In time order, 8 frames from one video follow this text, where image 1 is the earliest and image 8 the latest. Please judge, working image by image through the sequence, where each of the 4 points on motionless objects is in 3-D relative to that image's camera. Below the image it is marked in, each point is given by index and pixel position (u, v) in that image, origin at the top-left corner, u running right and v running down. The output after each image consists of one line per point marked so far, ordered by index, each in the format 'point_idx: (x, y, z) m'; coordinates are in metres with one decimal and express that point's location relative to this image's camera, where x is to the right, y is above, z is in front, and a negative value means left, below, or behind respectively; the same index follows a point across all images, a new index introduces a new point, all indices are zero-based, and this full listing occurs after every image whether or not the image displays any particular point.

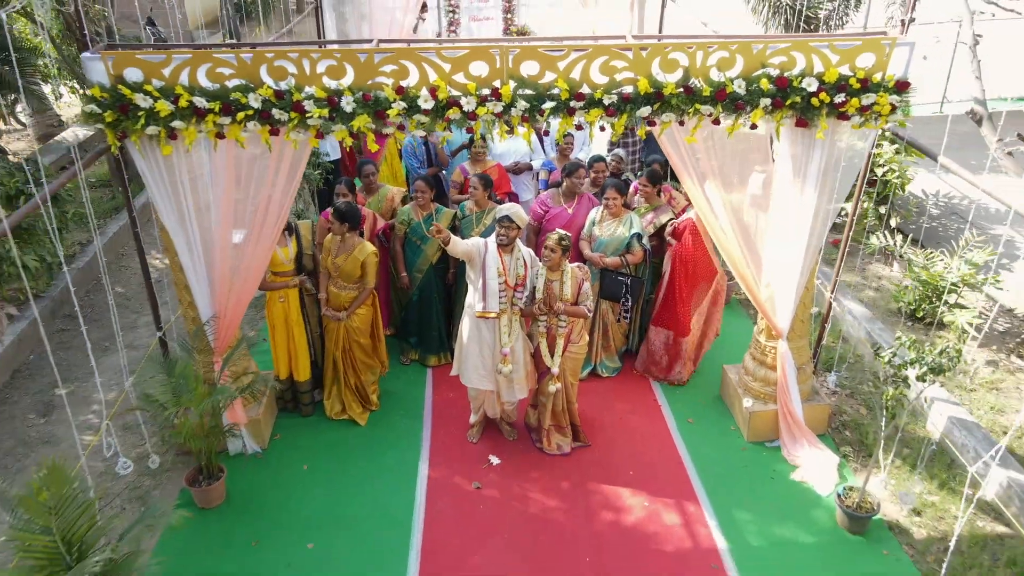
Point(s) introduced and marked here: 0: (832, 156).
0: (+1.8, +0.7, +3.9) m
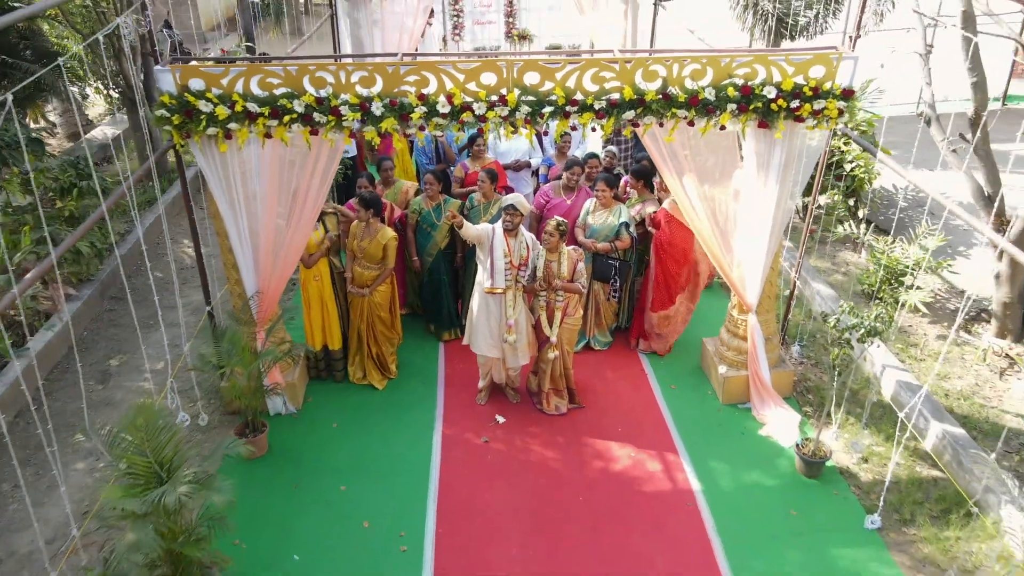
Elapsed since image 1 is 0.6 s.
0: (+1.8, +0.9, +4.6) m
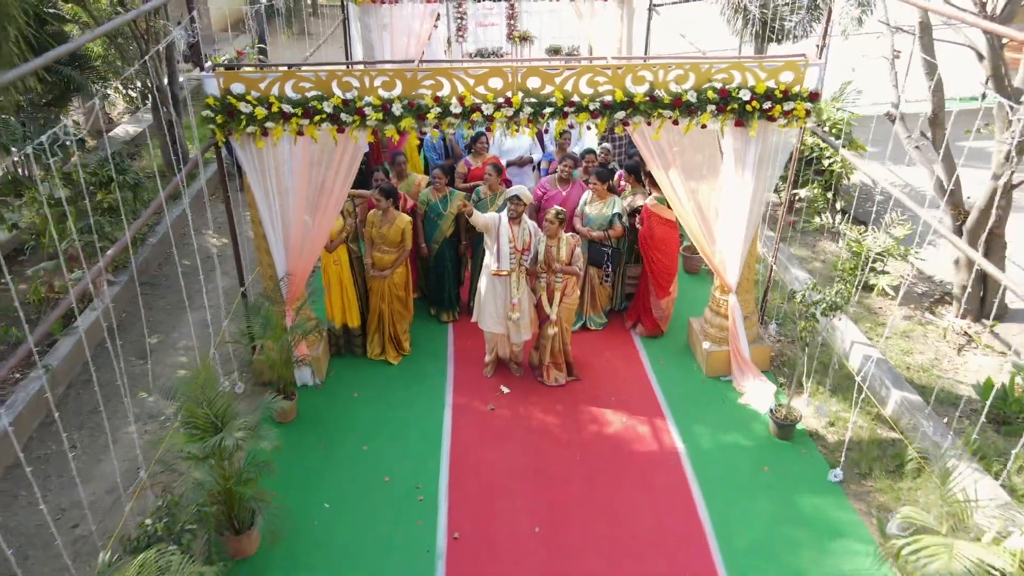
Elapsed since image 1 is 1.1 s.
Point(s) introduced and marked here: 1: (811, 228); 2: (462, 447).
0: (+1.8, +1.0, +5.1) m
1: (+3.2, +0.6, +7.5) m
2: (-0.4, -1.2, +5.2) m
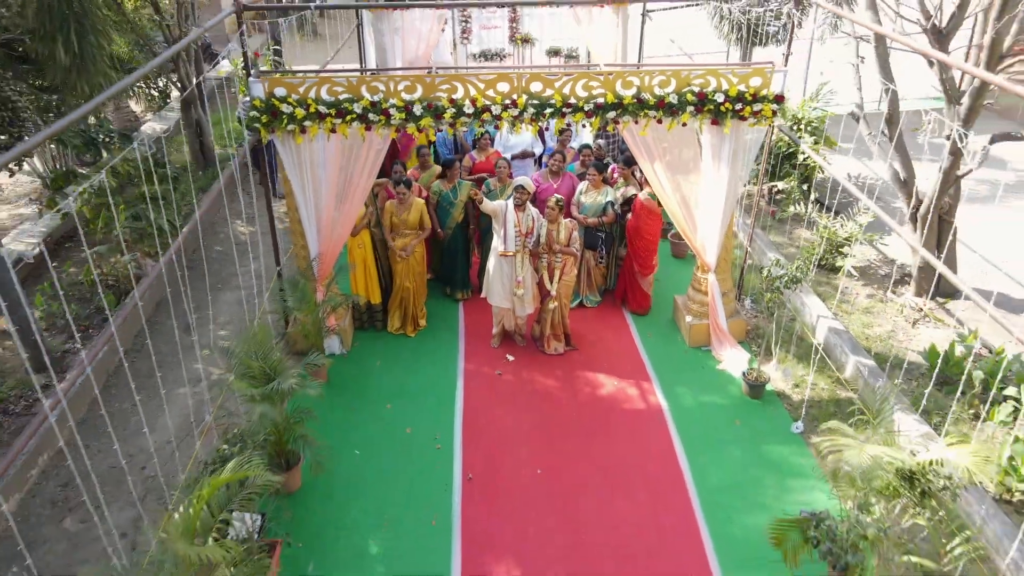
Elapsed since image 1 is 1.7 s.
0: (+1.9, +1.2, +5.9) m
1: (+3.2, +0.8, +8.2) m
2: (-0.3, -1.0, +6.0) m
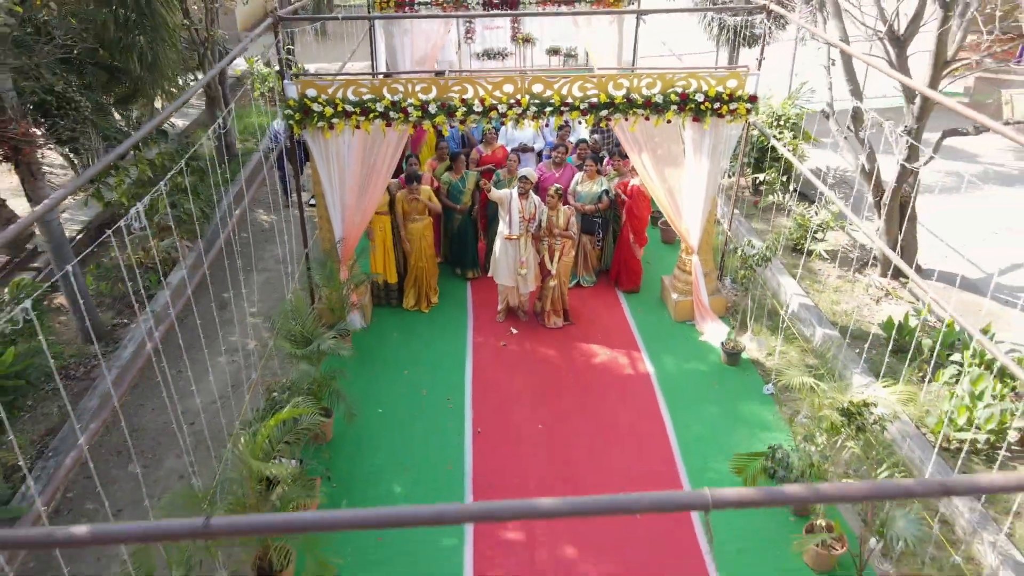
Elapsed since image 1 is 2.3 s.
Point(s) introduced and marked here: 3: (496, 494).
0: (+1.9, +1.4, +6.6) m
1: (+3.3, +1.0, +8.9) m
2: (-0.3, -0.8, +6.7) m
3: (-0.1, -1.5, +5.3) m
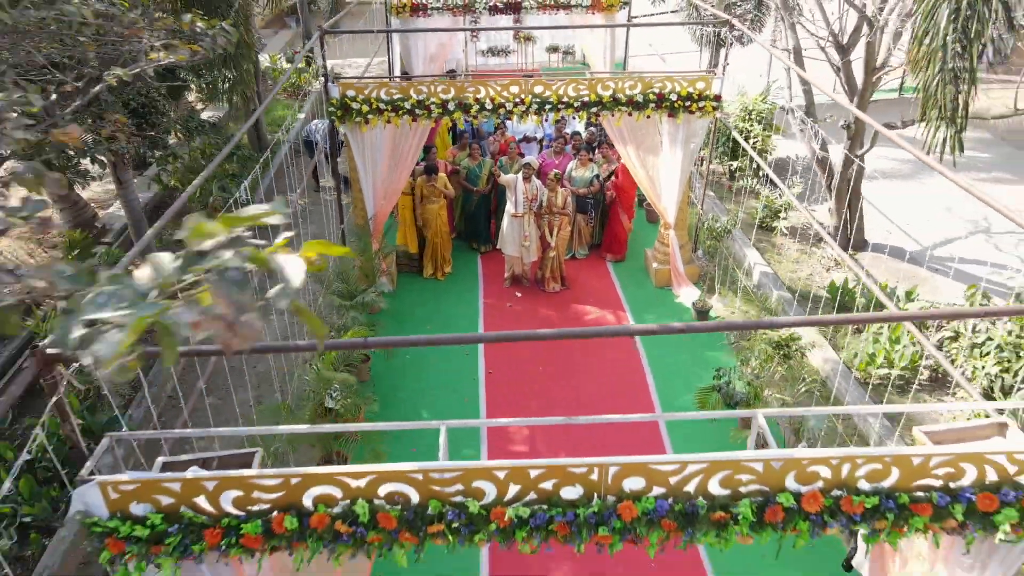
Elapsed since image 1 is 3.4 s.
0: (+2.0, +1.7, +7.9) m
1: (+3.3, +1.4, +10.2) m
2: (-0.2, -0.4, +8.0) m
3: (-0.1, -1.2, +6.6) m
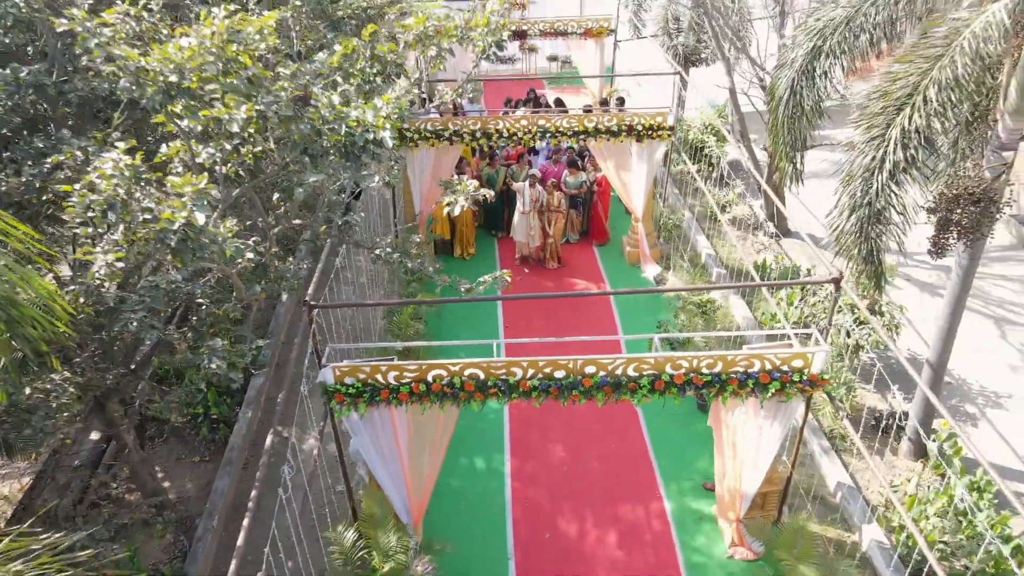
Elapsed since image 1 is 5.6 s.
0: (+2.1, +2.1, +10.7) m
1: (+3.5, +1.9, +13.1) m
2: (-0.1, -0.1, +10.9) m
3: (+0.1, -0.9, +9.6) m
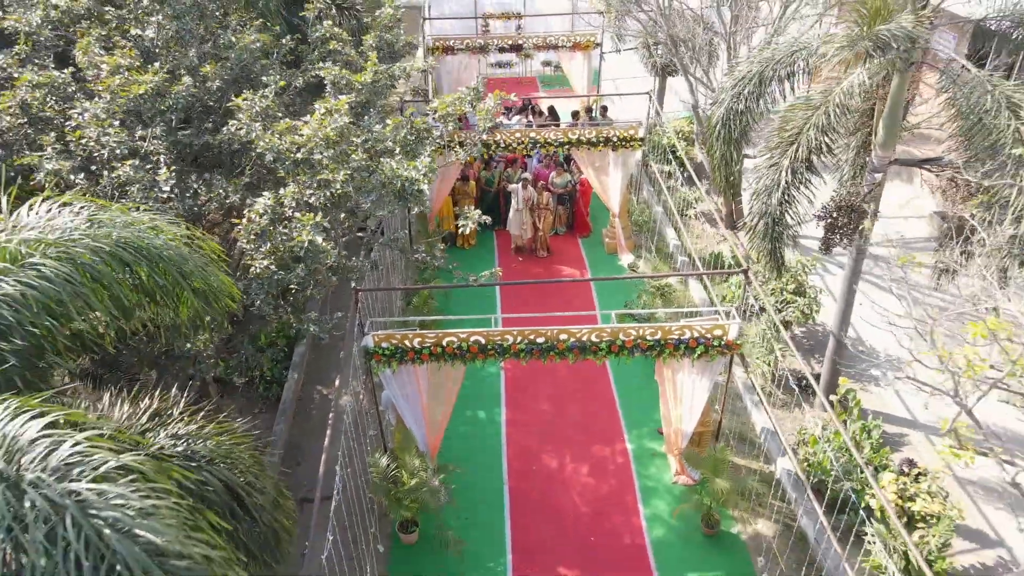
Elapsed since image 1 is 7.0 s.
0: (+2.1, +2.3, +12.6) m
1: (+3.4, +2.2, +15.0) m
2: (-0.2, +0.2, +12.9) m
3: (0.0, -0.7, +11.6) m
